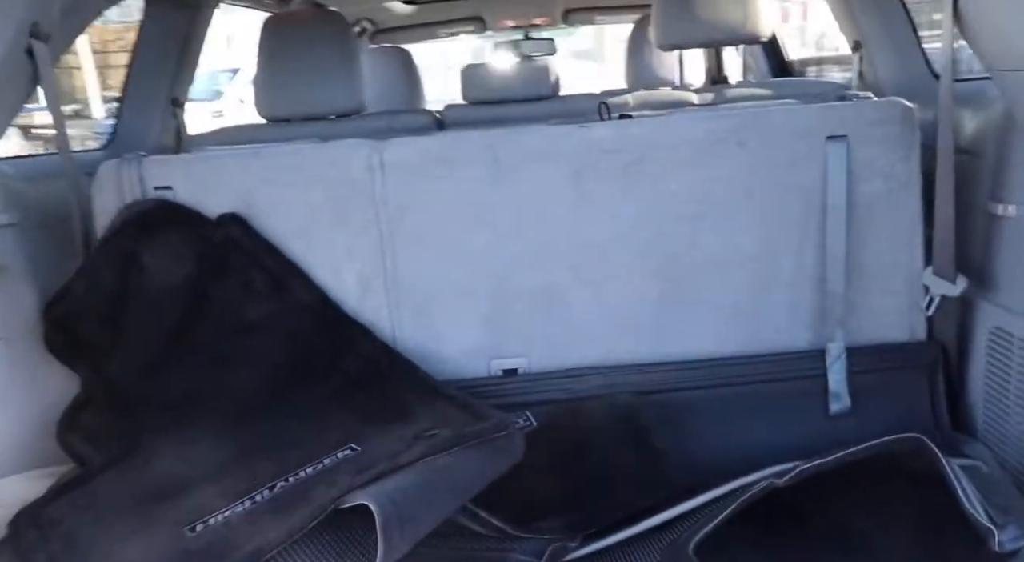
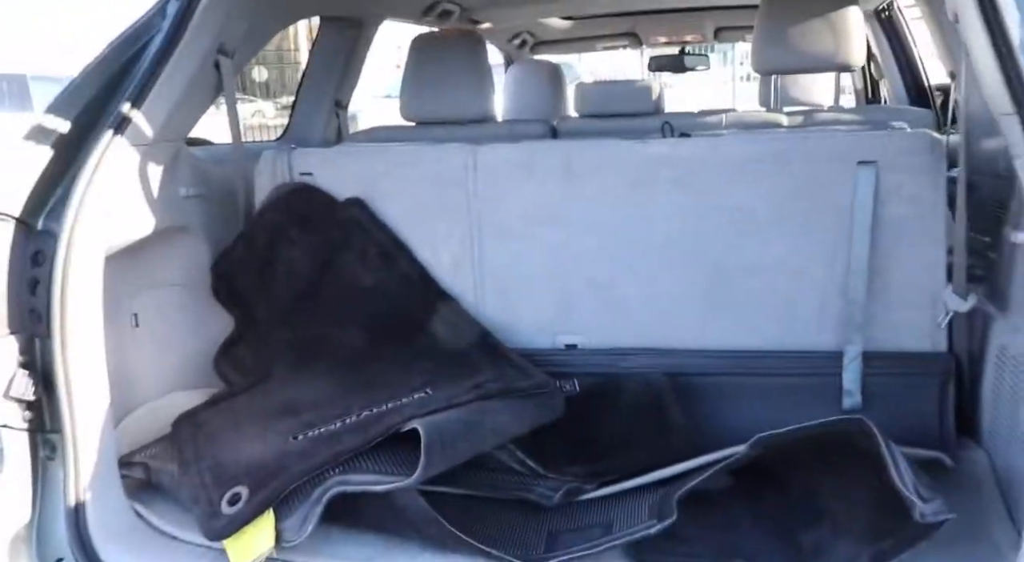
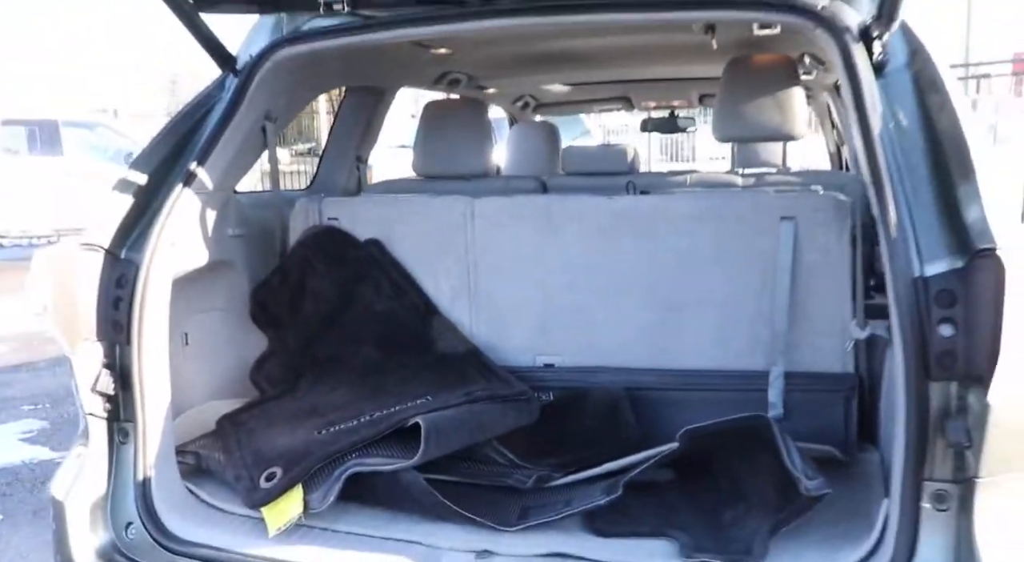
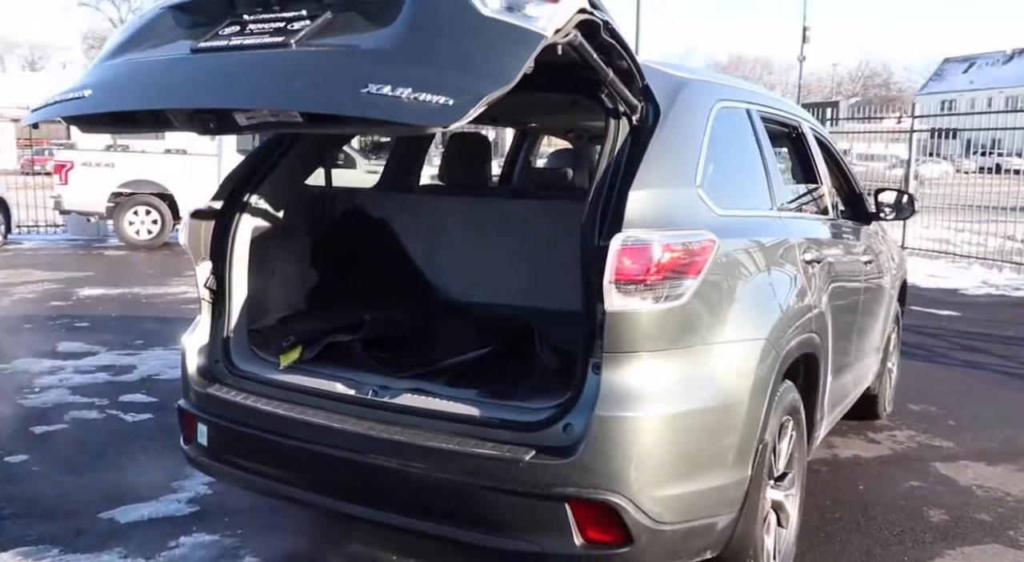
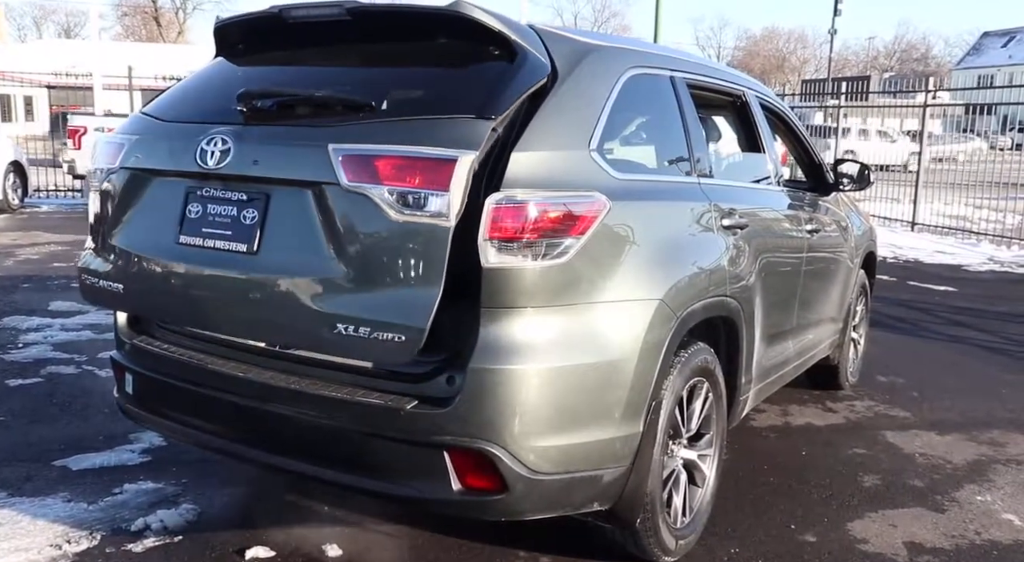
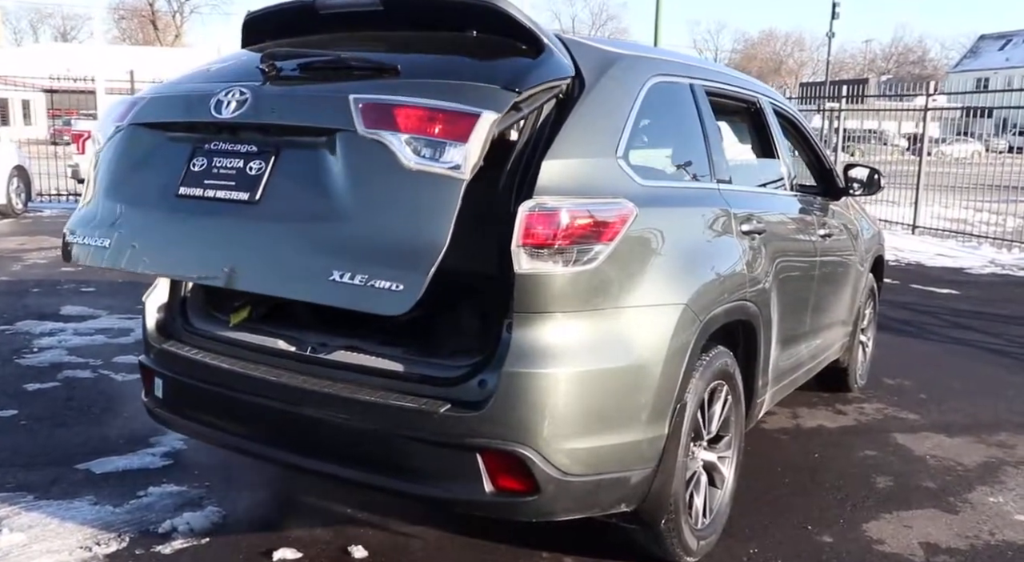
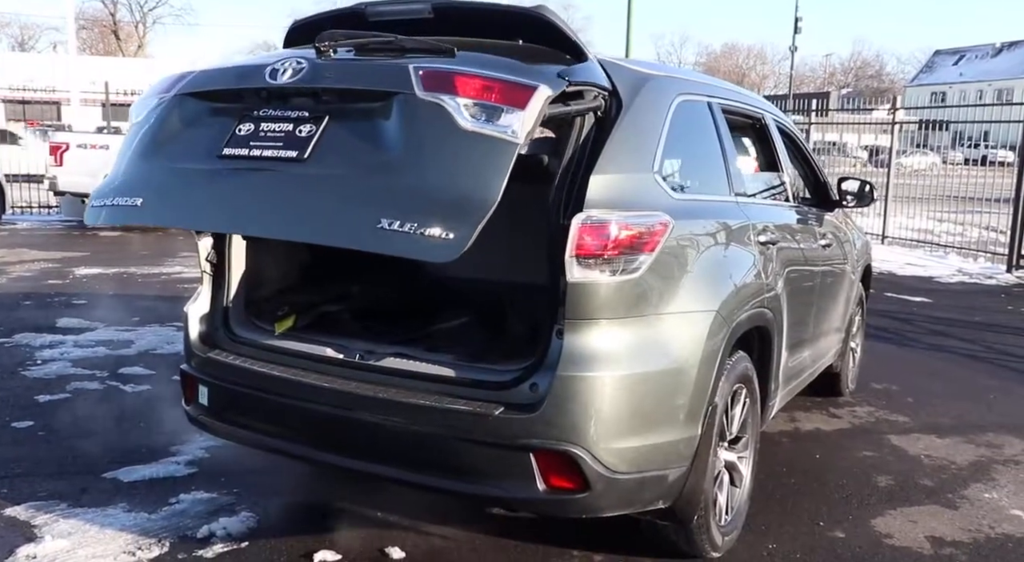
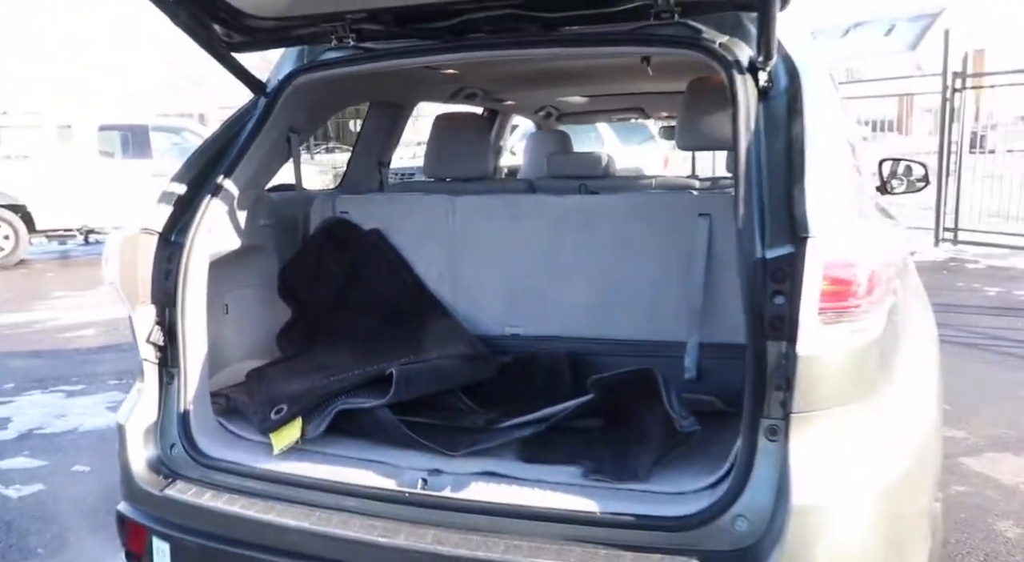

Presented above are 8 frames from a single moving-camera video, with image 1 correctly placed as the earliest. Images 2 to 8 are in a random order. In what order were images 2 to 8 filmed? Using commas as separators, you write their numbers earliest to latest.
2, 3, 8, 4, 7, 6, 5
